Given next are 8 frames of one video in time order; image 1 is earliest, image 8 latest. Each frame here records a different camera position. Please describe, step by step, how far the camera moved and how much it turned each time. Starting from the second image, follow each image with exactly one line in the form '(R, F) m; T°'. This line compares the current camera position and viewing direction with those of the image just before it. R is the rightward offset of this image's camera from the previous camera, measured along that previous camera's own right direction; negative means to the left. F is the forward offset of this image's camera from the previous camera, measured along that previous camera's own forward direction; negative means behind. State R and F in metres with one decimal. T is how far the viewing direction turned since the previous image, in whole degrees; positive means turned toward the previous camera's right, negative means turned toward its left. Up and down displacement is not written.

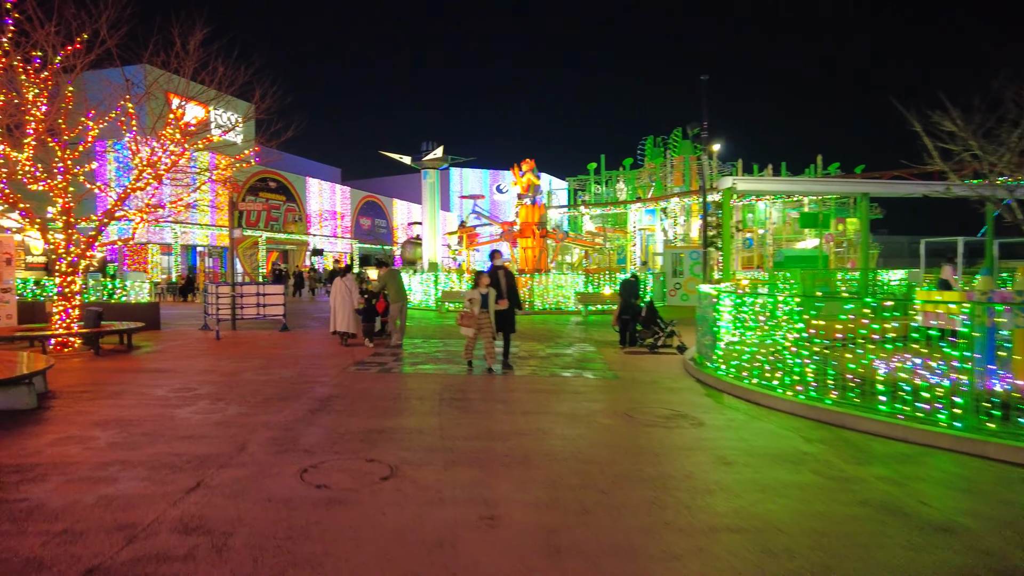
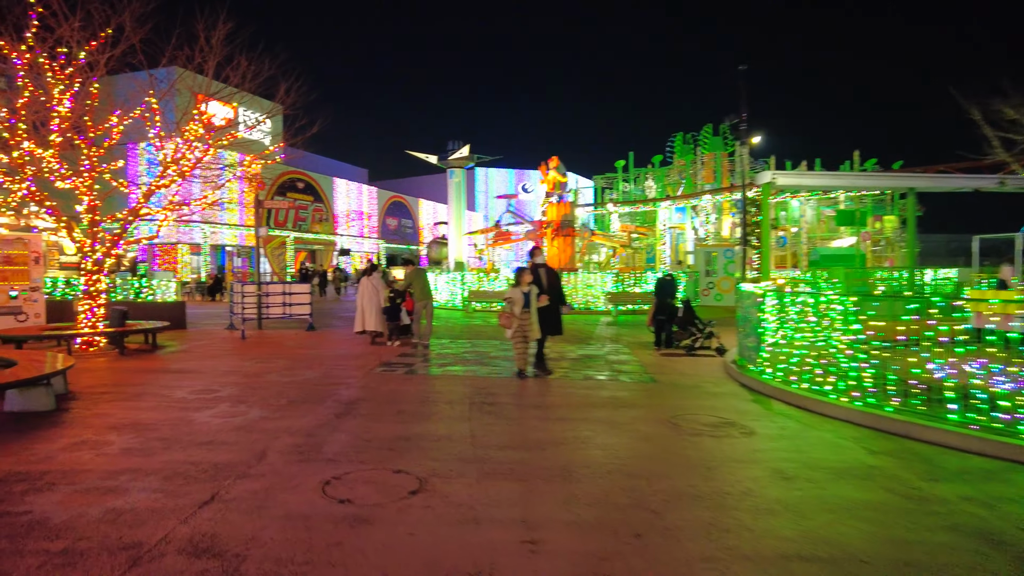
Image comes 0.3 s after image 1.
(-0.1, +0.4) m; -2°
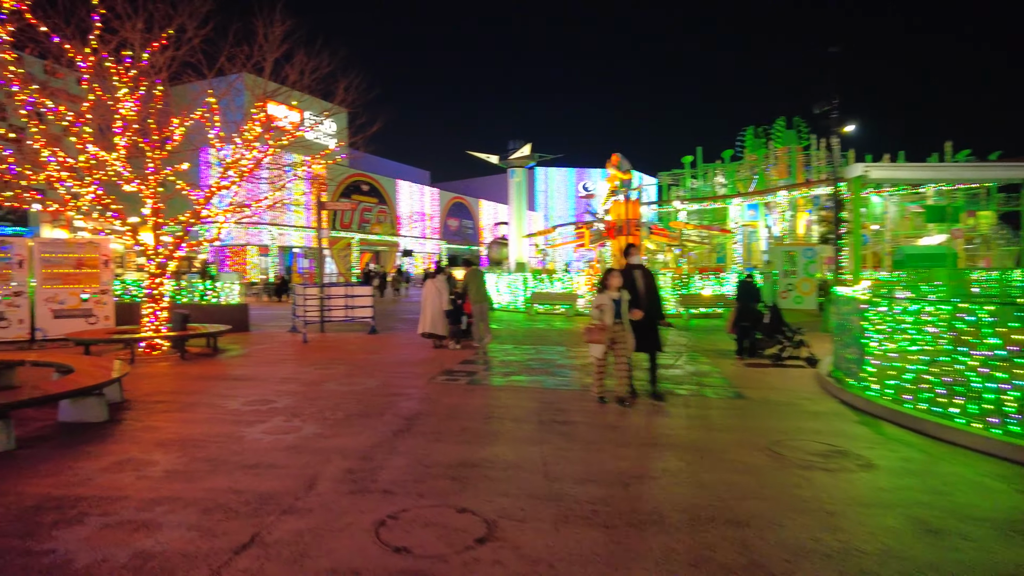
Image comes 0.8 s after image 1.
(-0.1, +0.7) m; -5°
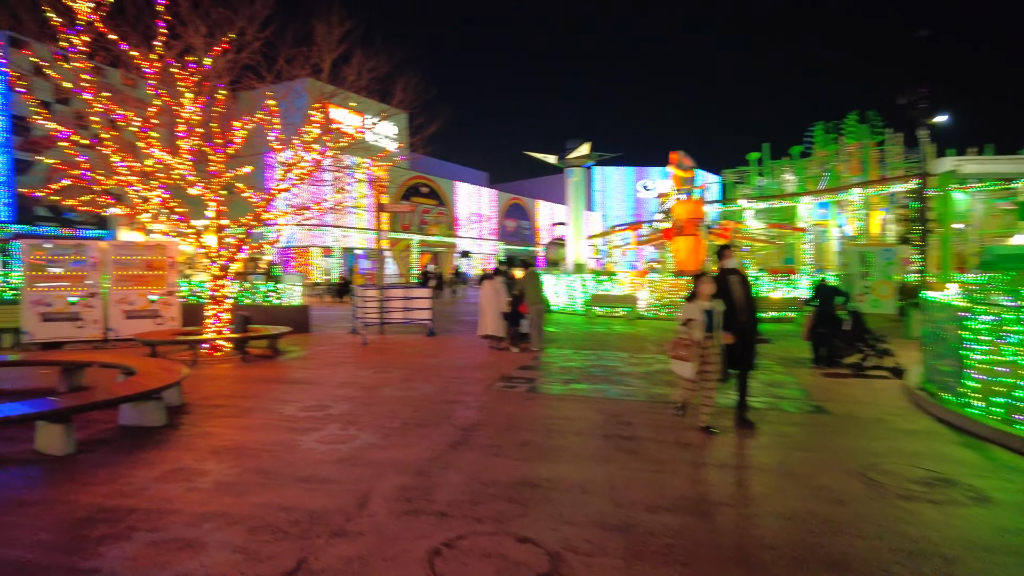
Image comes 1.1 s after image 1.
(-0.1, +0.3) m; -5°
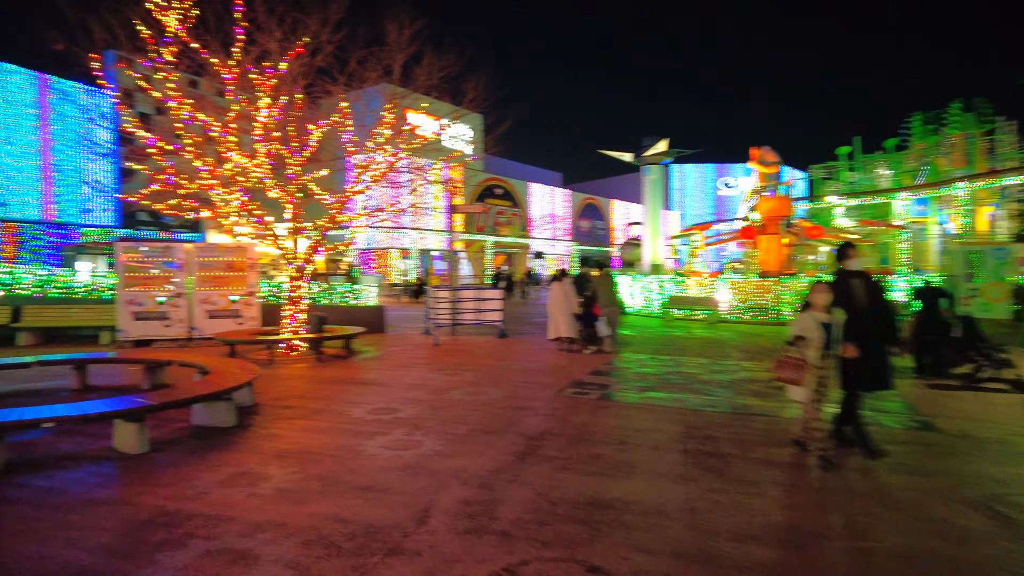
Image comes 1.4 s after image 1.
(0.0, +0.3) m; -6°
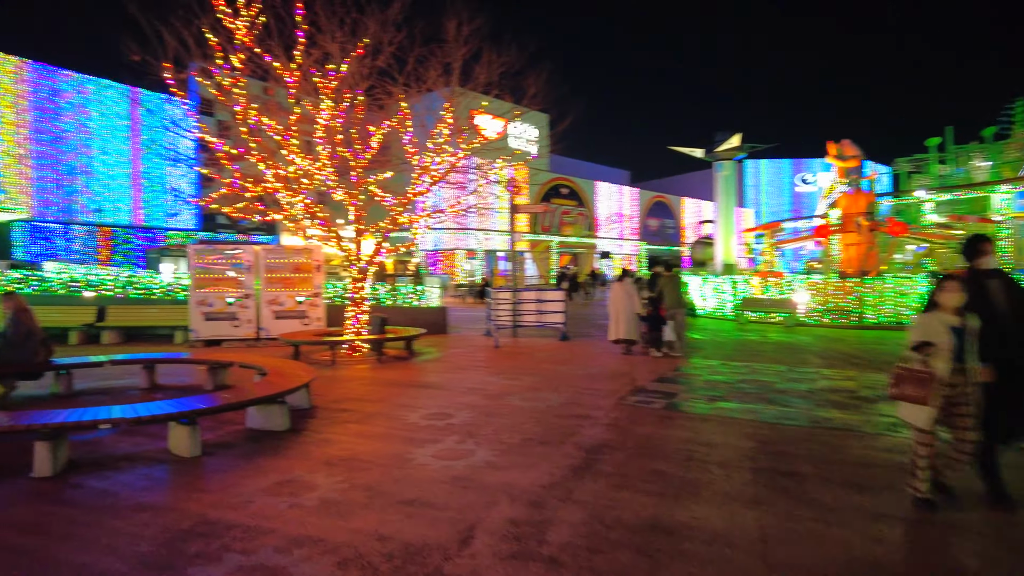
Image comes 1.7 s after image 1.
(+0.1, +0.3) m; -6°
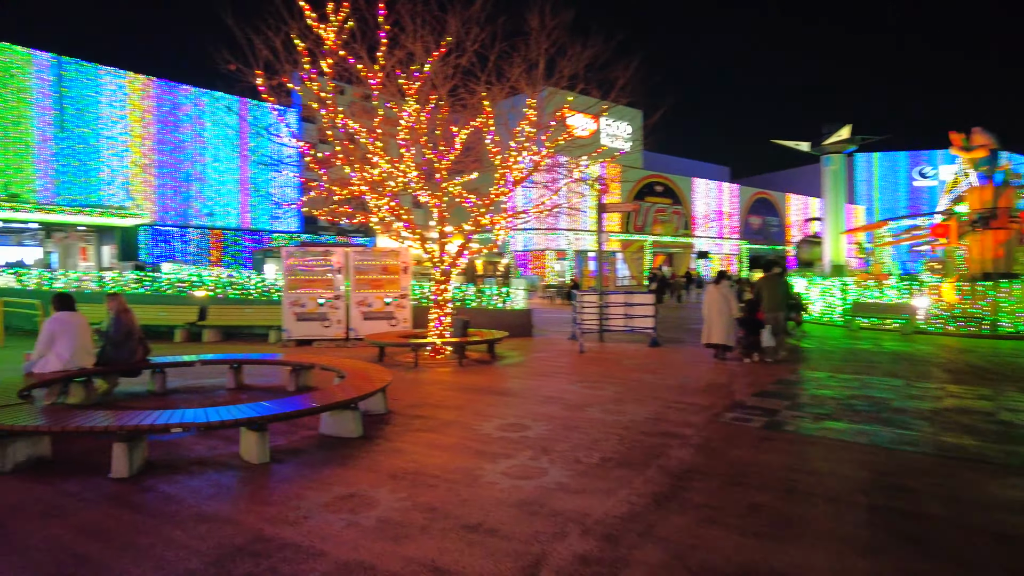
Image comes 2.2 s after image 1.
(+0.1, +0.4) m; -8°
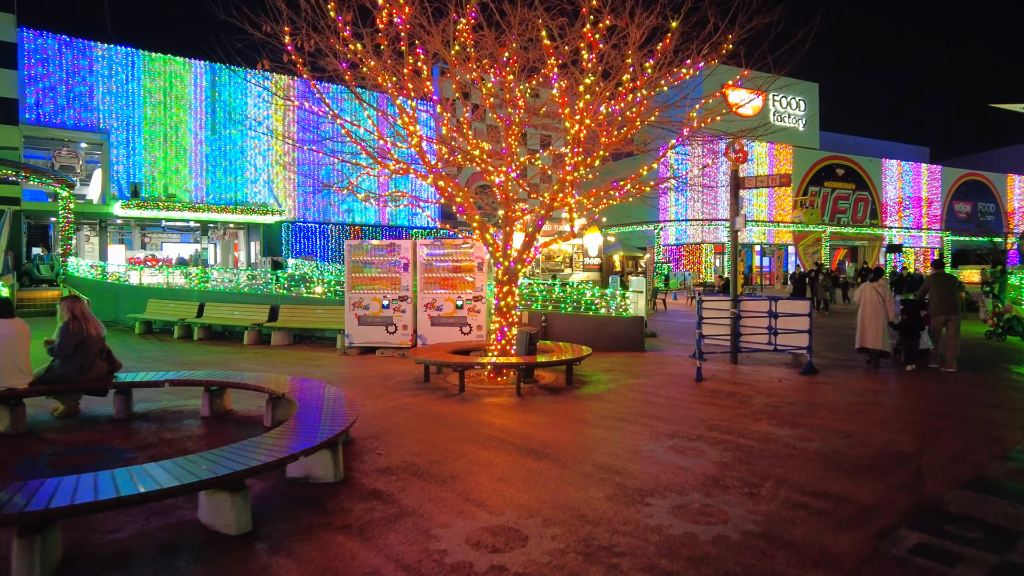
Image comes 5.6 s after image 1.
(+1.0, +2.8) m; -14°
